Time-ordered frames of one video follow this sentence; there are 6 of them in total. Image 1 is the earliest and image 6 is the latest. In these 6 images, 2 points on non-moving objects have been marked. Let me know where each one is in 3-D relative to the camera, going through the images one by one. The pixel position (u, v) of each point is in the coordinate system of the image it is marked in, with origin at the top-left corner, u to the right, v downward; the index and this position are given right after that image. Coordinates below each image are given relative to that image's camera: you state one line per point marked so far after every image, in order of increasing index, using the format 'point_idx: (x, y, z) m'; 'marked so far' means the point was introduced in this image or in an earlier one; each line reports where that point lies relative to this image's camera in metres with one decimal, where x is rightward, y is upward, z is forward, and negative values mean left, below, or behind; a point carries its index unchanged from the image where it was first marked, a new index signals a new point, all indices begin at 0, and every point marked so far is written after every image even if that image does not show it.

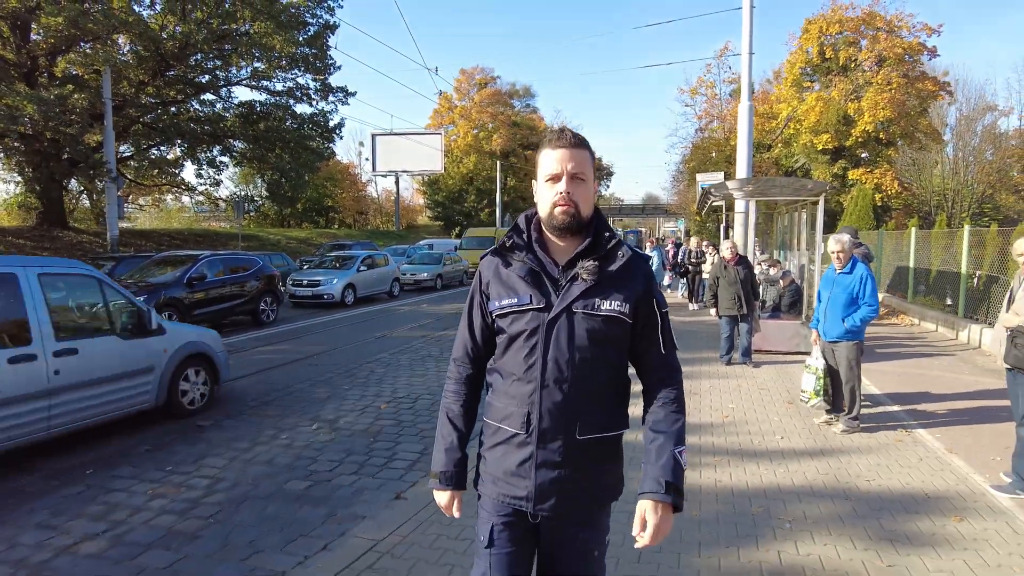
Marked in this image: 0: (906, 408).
0: (+3.9, -1.2, +6.5) m
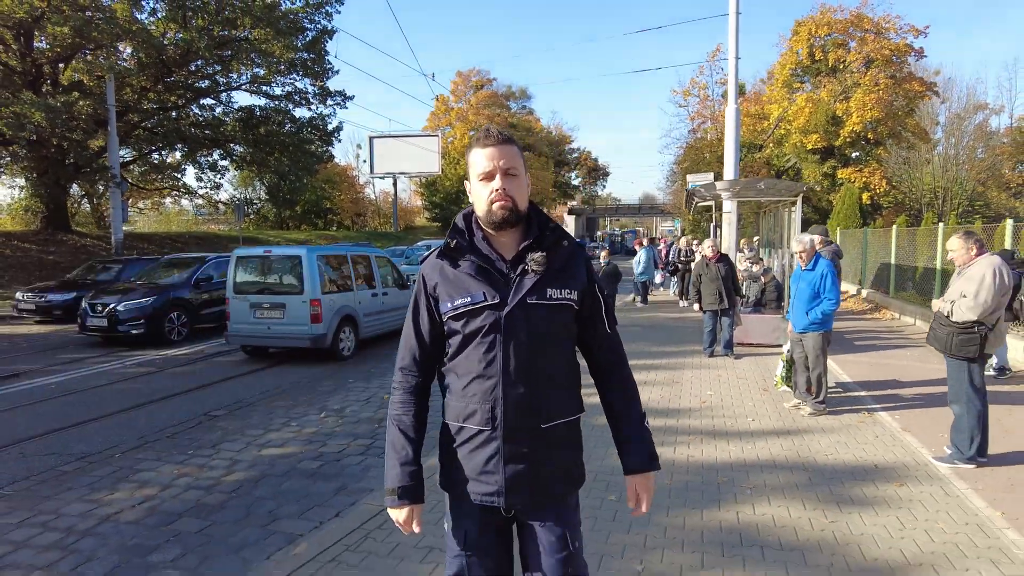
0: (+3.8, -1.1, +7.0) m
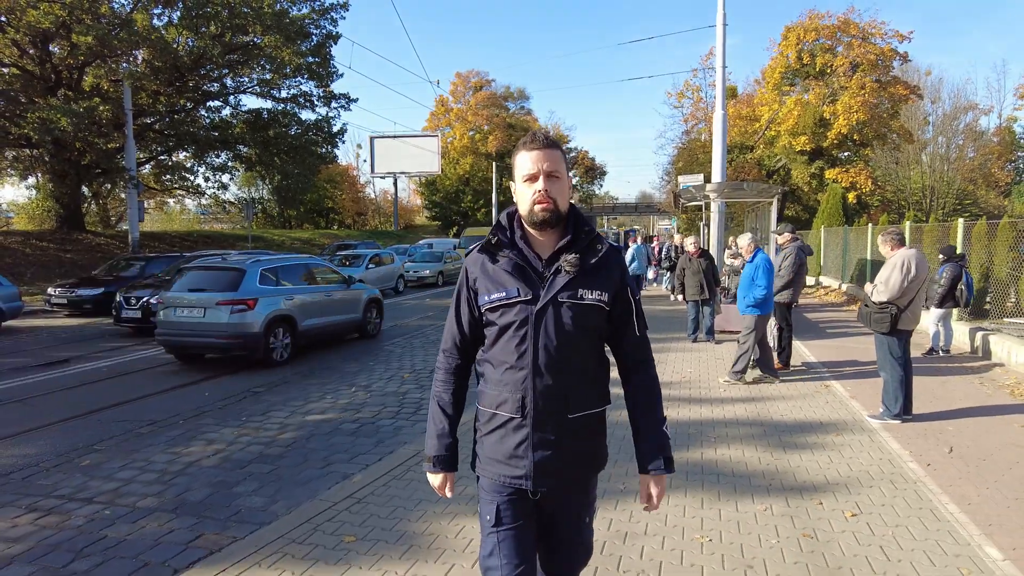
0: (+3.9, -1.0, +8.0) m
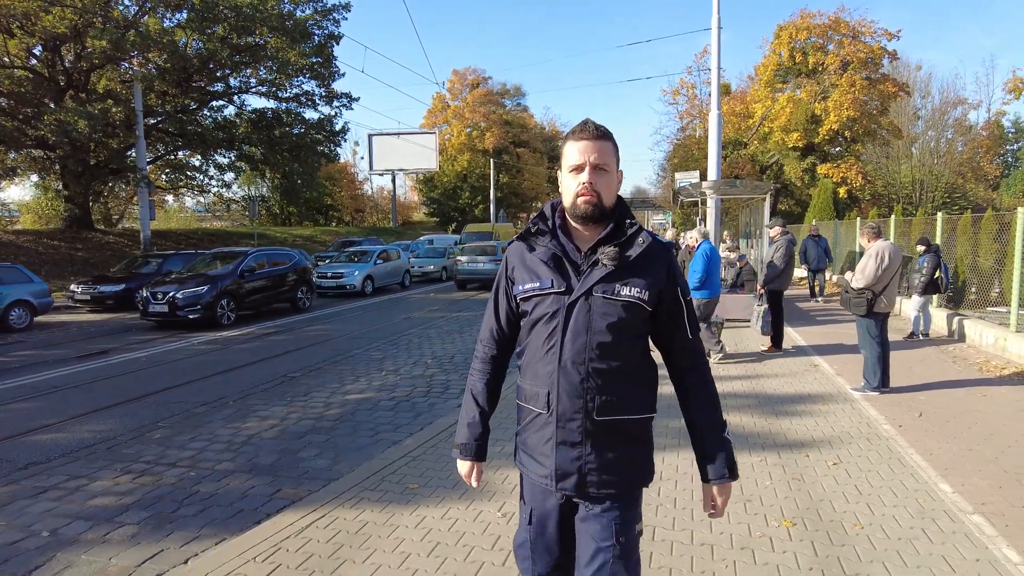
0: (+4.1, -0.8, +8.7) m
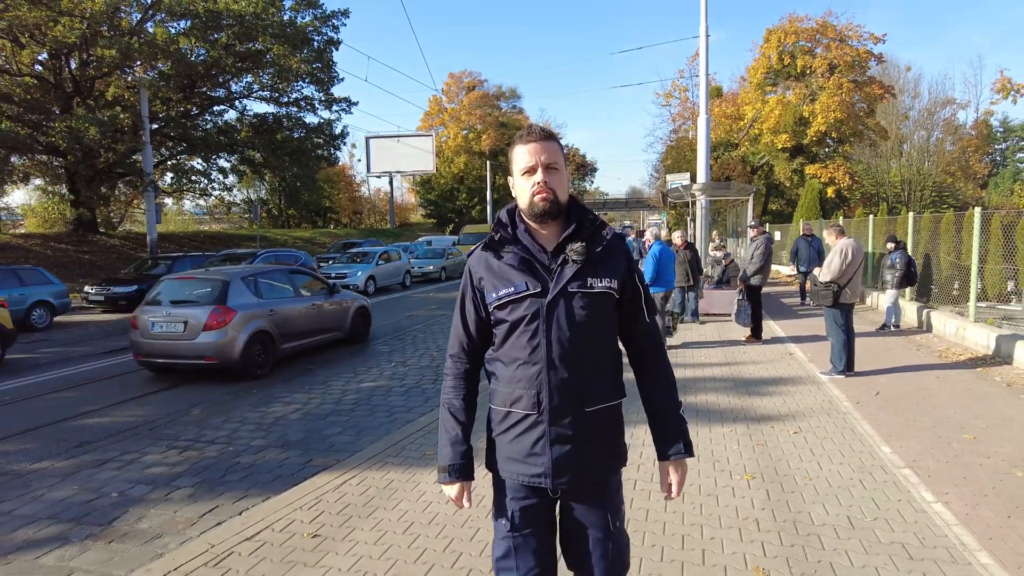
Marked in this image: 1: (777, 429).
0: (+4.1, -0.8, +9.5) m
1: (+2.2, -1.2, +5.5) m
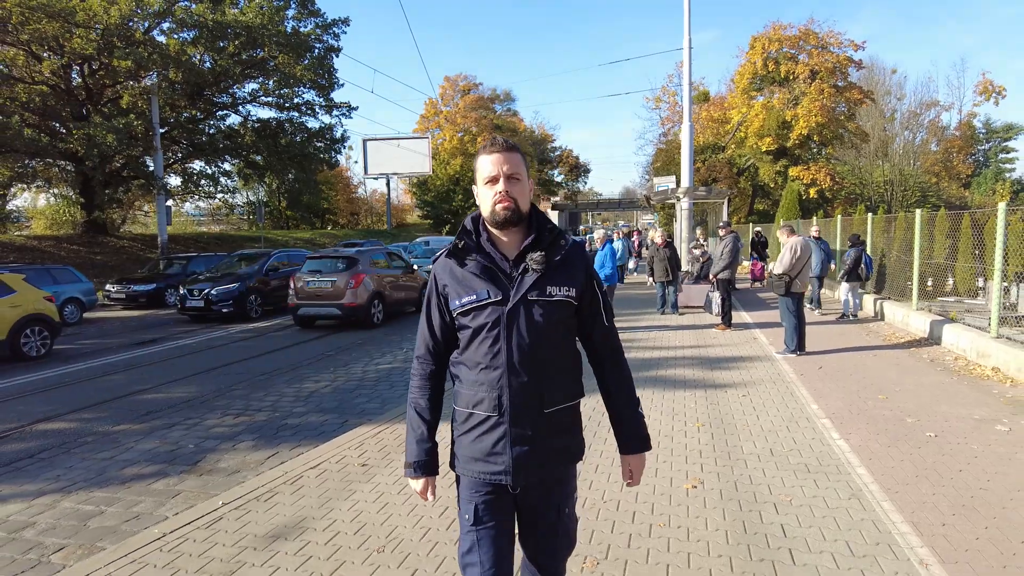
0: (+4.1, -0.6, +10.6) m
1: (+2.2, -1.1, +6.7) m
